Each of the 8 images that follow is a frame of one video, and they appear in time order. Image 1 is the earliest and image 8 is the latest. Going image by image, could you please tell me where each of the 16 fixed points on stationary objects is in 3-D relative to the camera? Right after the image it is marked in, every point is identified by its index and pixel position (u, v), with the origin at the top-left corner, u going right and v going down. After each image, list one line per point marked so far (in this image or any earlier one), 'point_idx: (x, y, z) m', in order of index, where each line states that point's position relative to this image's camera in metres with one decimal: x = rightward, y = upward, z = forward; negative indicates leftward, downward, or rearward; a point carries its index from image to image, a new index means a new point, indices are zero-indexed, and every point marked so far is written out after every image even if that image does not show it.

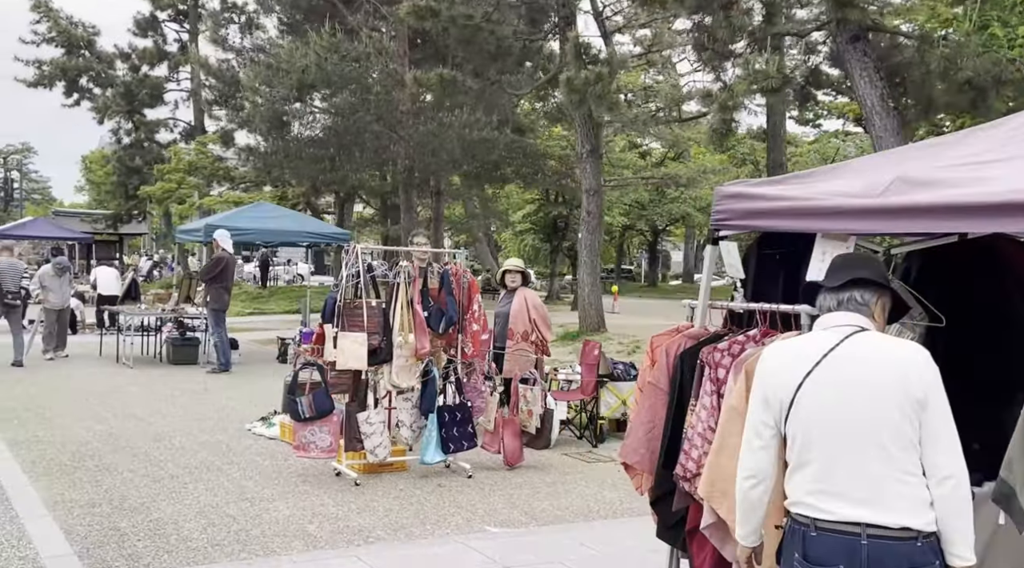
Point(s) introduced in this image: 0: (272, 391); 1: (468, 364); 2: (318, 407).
0: (-2.9, -1.4, +11.6) m
1: (-0.3, -0.6, +7.4) m
2: (-1.4, -0.9, +6.9) m
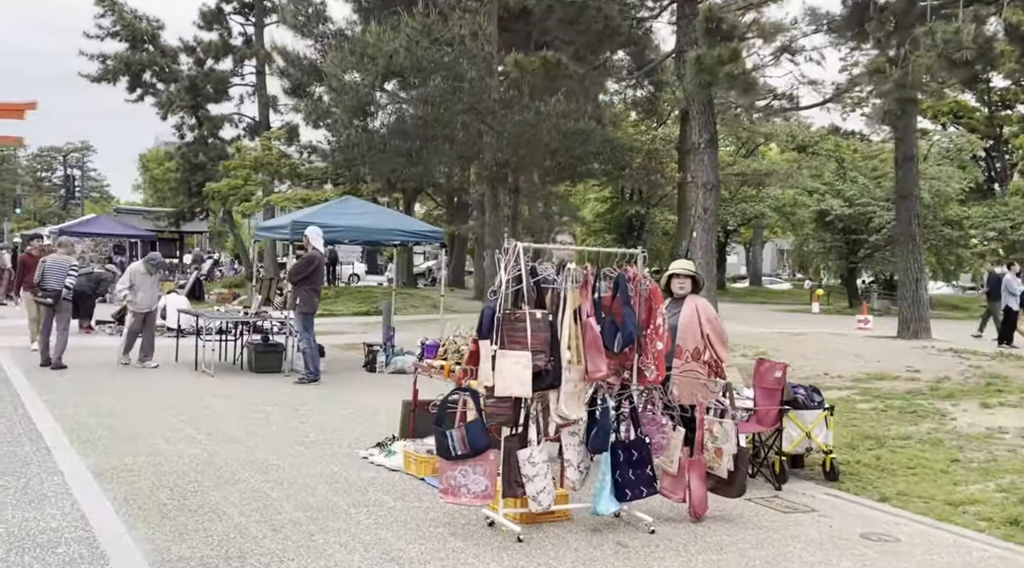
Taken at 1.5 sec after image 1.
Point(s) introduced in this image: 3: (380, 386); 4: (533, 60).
0: (-1.5, -1.4, +10.4) m
1: (+0.9, -0.7, +6.1) m
2: (-0.2, -0.9, +5.6) m
3: (-1.7, -1.4, +12.3) m
4: (+0.3, +3.3, +14.1) m
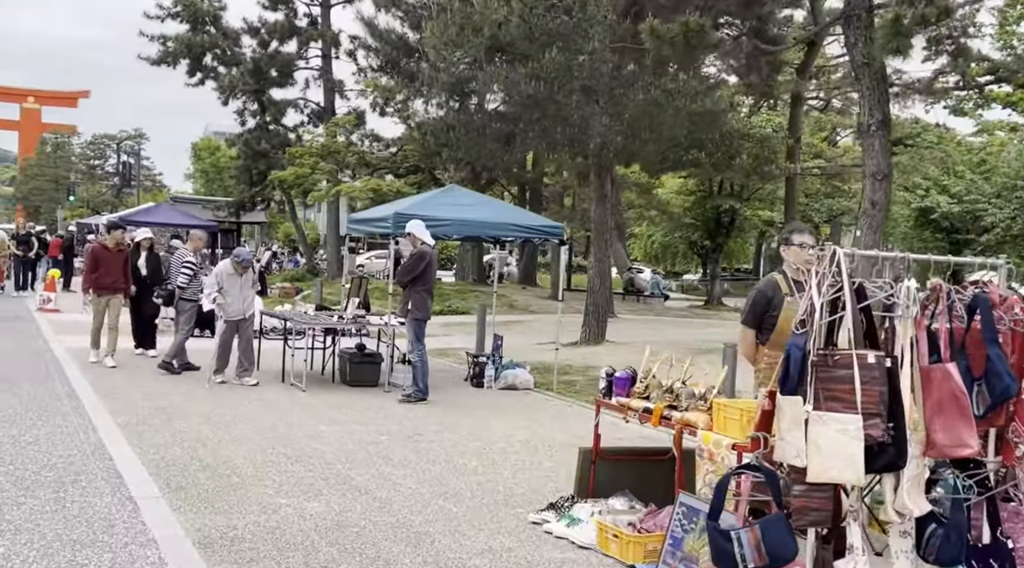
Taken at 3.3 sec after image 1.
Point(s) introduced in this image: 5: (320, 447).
0: (-0.1, -1.5, +8.6) m
1: (+2.2, -0.8, +4.2) m
2: (+1.0, -1.1, +3.8) m
3: (-0.1, -1.4, +10.5) m
4: (+2.0, +3.3, +12.2) m
5: (-1.7, -1.4, +8.2) m
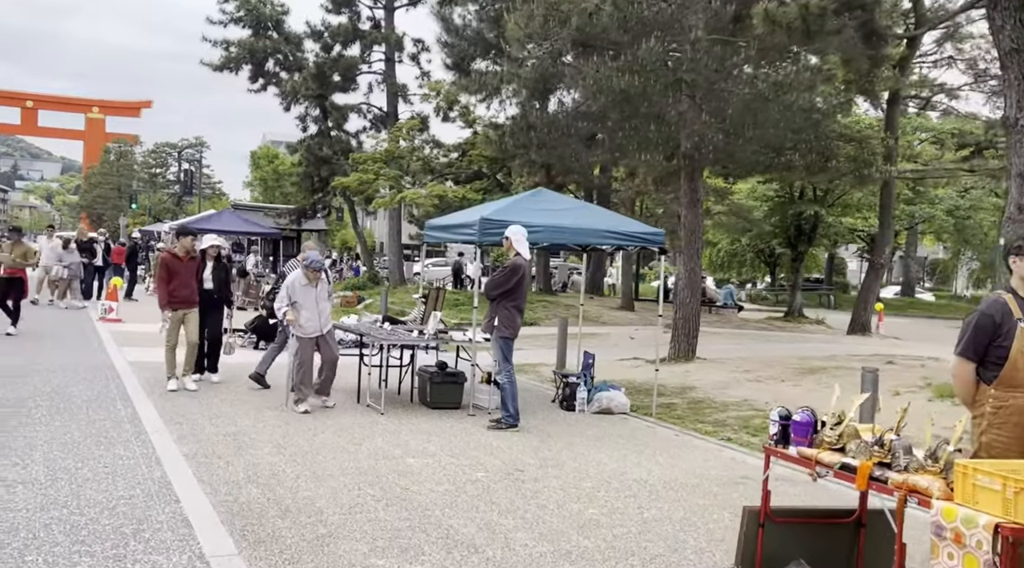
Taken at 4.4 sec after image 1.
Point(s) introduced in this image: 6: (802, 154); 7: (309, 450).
0: (+0.9, -1.6, +7.5) m
1: (+2.8, -0.9, +2.9) m
2: (+1.7, -1.2, +2.6) m
3: (+0.9, -1.6, +9.4) m
4: (+3.2, +3.1, +10.9) m
5: (-0.8, -1.5, +7.2) m
6: (+5.5, +2.5, +17.8) m
7: (-1.8, -1.5, +8.5) m
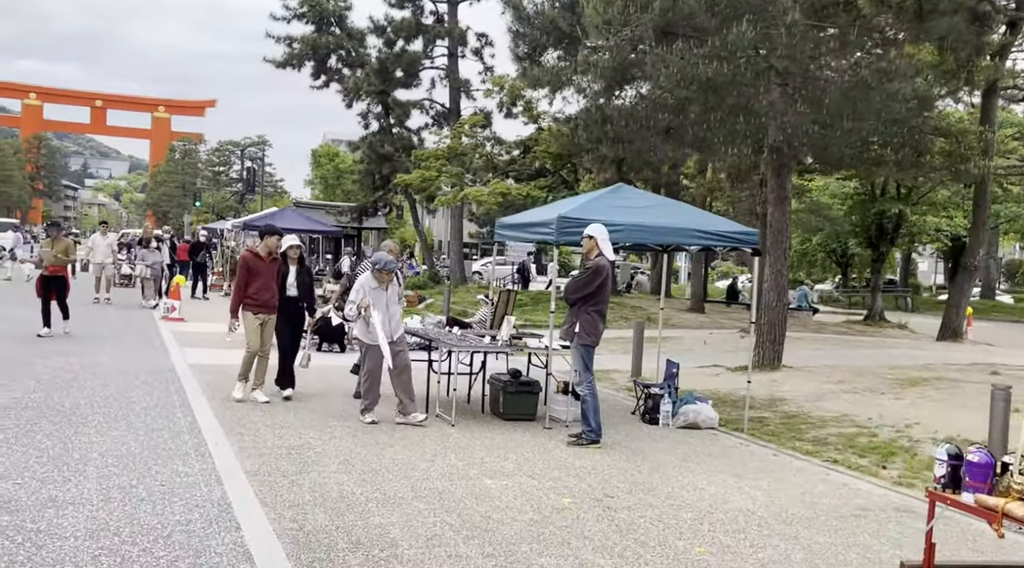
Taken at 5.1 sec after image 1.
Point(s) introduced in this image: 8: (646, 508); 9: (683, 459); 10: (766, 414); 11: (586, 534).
0: (+1.5, -1.6, +6.7) m
1: (+3.2, -1.0, +2.0) m
2: (+2.1, -1.2, +1.7) m
3: (+1.6, -1.6, +8.6) m
4: (+4.0, +3.1, +10.0) m
5: (-0.1, -1.6, +6.5) m
6: (+6.7, +2.4, +16.7) m
7: (-1.1, -1.5, +7.8) m
8: (+1.0, -1.6, +6.8) m
9: (+1.6, -1.6, +8.7) m
10: (+3.0, -1.5, +11.1) m
11: (+0.5, -1.6, +6.1) m
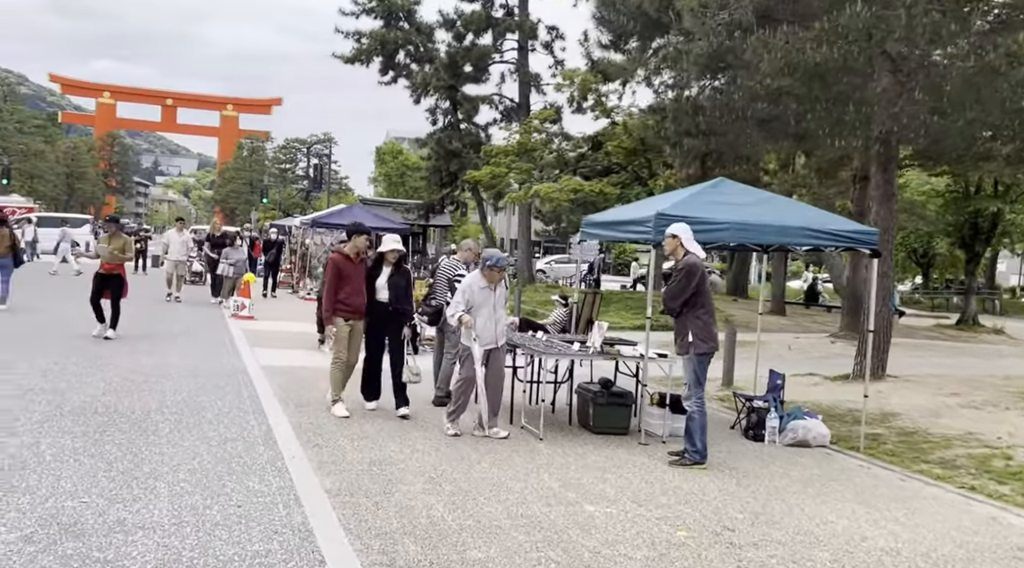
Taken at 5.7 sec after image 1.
0: (+2.2, -1.7, +5.8) m
1: (+3.6, -1.0, +1.1) m
2: (+2.4, -1.3, +0.9) m
3: (+2.5, -1.7, +7.7) m
4: (+5.0, +3.0, +8.9) m
5: (+0.5, -1.6, +5.7) m
6: (+8.1, +2.3, +15.5) m
7: (-0.3, -1.5, +7.1) m
8: (+1.7, -1.6, +6.0) m
9: (+2.4, -1.7, +7.9) m
10: (+3.9, -1.6, +10.2) m
11: (+1.1, -1.6, +5.3) m
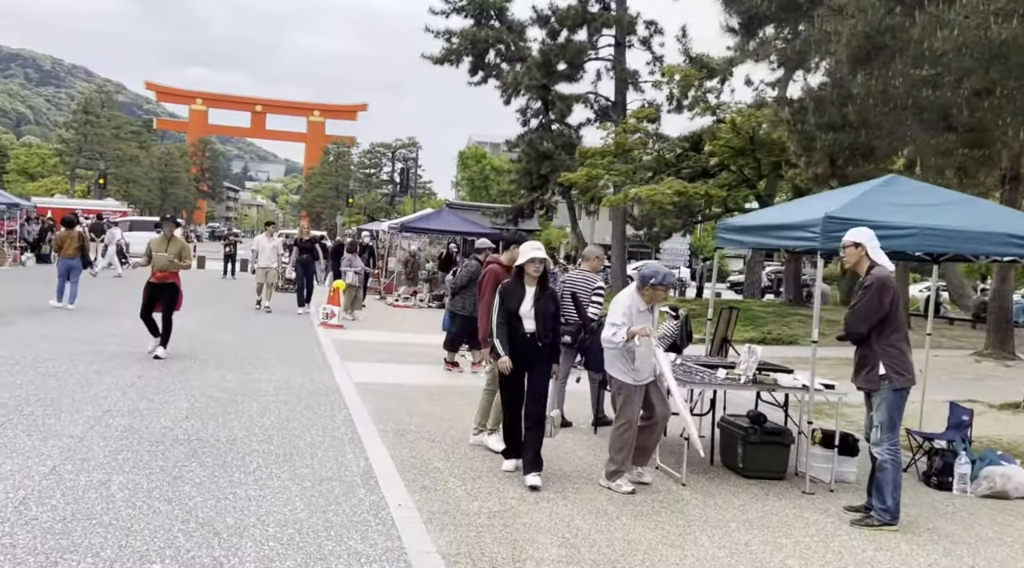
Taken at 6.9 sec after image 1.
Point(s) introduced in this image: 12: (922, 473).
0: (+3.0, -1.8, +4.3) m
1: (+4.0, -1.2, -0.6) m
2: (+2.9, -1.4, -0.7) m
3: (+3.5, -1.8, +6.1) m
4: (+6.1, +2.8, +7.2) m
5: (+1.4, -1.7, +4.3) m
6: (+9.7, +2.1, +13.4) m
7: (+0.6, -1.7, +5.8) m
8: (+2.5, -1.8, +4.5) m
9: (+3.4, -1.8, +6.3) m
10: (+5.1, -1.7, +8.5) m
11: (+1.9, -1.8, +3.8) m
12: (+3.6, -1.6, +8.4) m
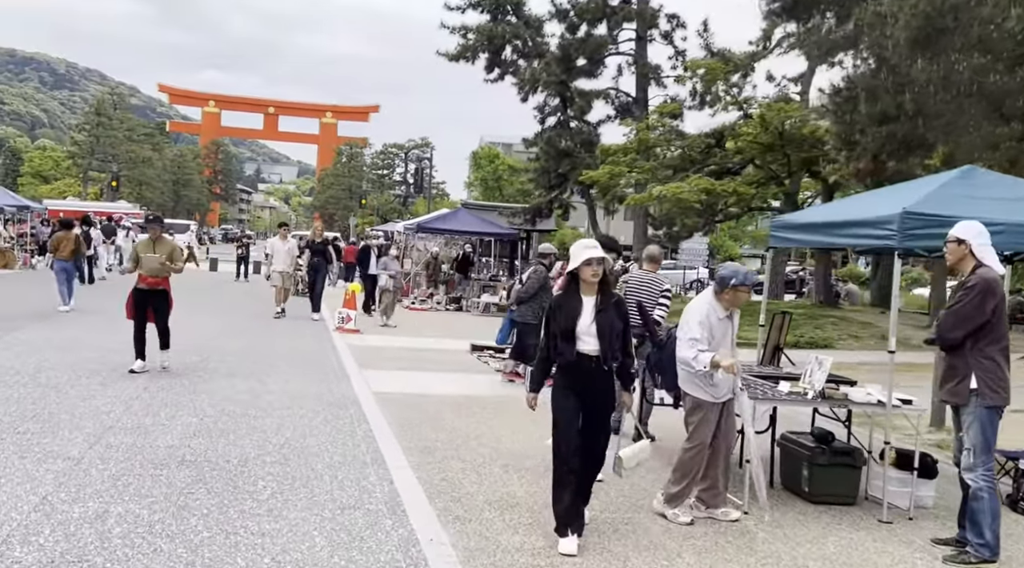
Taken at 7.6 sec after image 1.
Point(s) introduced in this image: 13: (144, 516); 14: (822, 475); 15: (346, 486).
0: (+3.3, -1.8, +3.4) m
1: (+4.2, -1.2, -1.4) m
2: (+3.1, -1.4, -1.5) m
3: (+3.7, -1.8, +5.3) m
4: (+6.4, +2.8, +6.3) m
5: (+1.6, -1.8, +3.5) m
6: (+10.1, +2.1, +12.5) m
7: (+0.9, -1.7, +5.0) m
8: (+2.8, -1.8, +3.7) m
9: (+3.7, -1.8, +5.5) m
10: (+5.5, -1.7, +7.6) m
11: (+2.2, -1.8, +3.0) m
12: (+3.9, -1.6, +7.5) m
13: (-2.4, -1.5, +6.1) m
14: (+2.4, -1.4, +7.2) m
15: (-1.2, -1.5, +7.1) m
